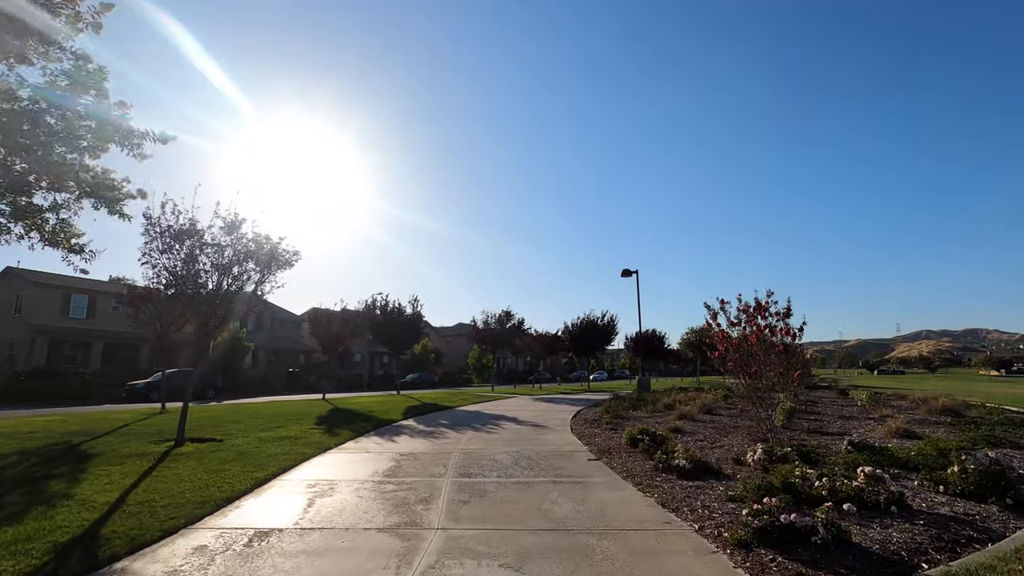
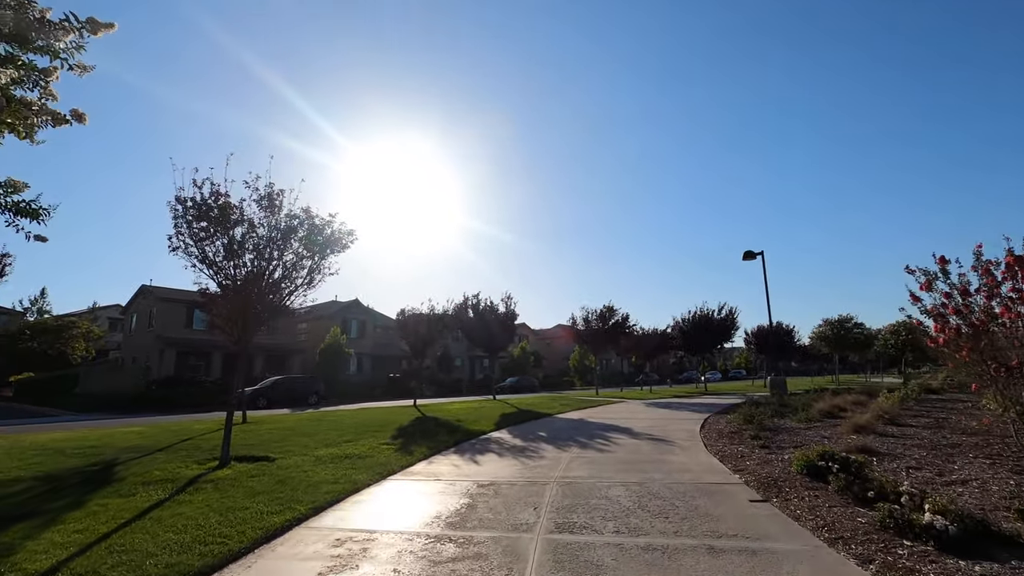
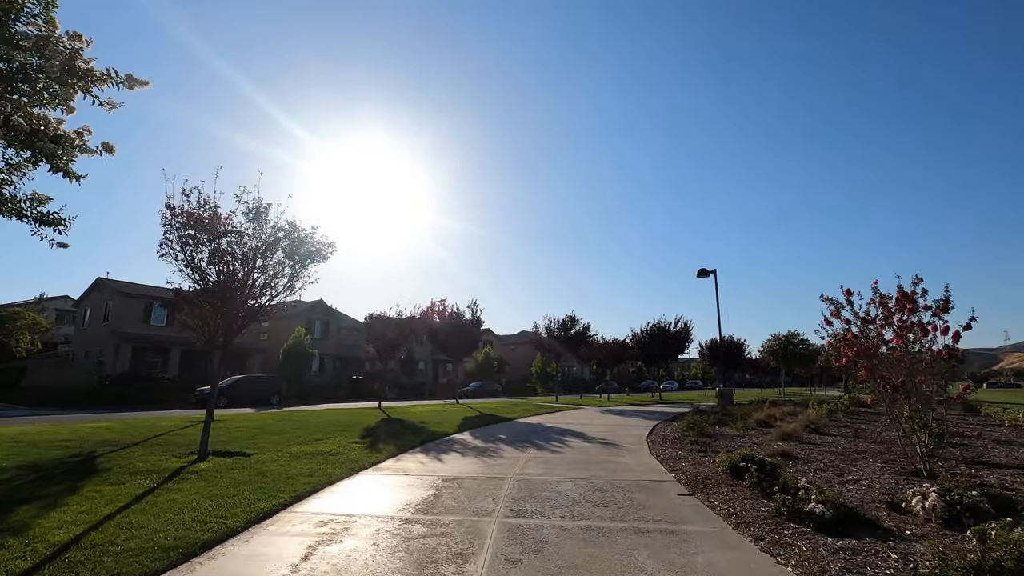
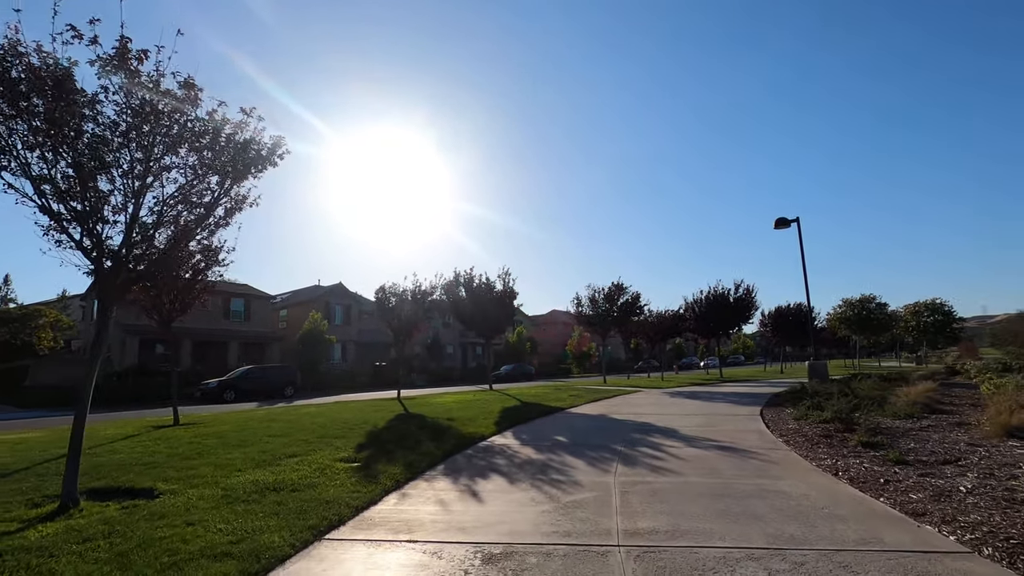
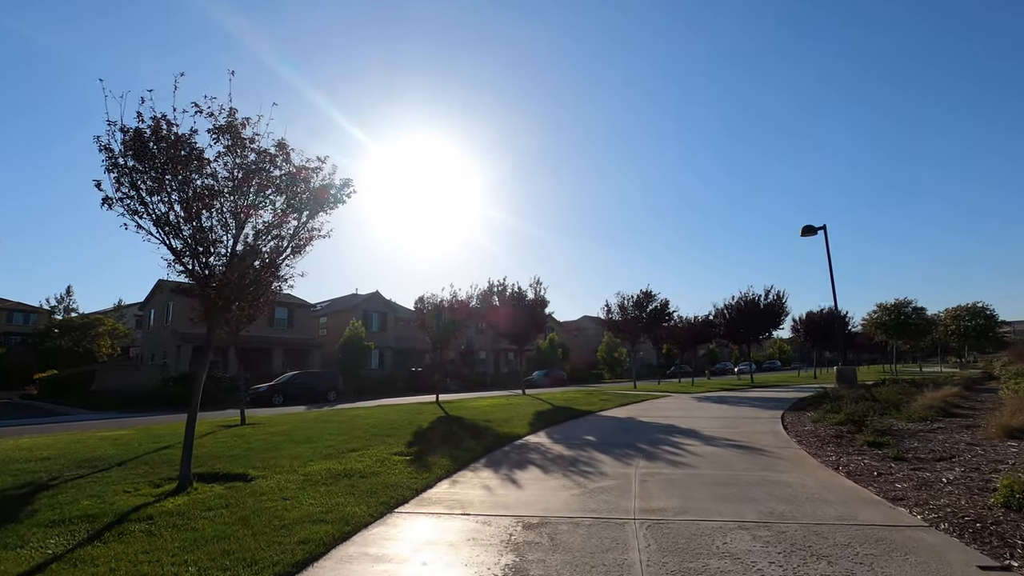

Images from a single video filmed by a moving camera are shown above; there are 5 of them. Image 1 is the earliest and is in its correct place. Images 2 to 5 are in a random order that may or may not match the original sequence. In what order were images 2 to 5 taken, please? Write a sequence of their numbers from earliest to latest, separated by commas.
3, 2, 5, 4
